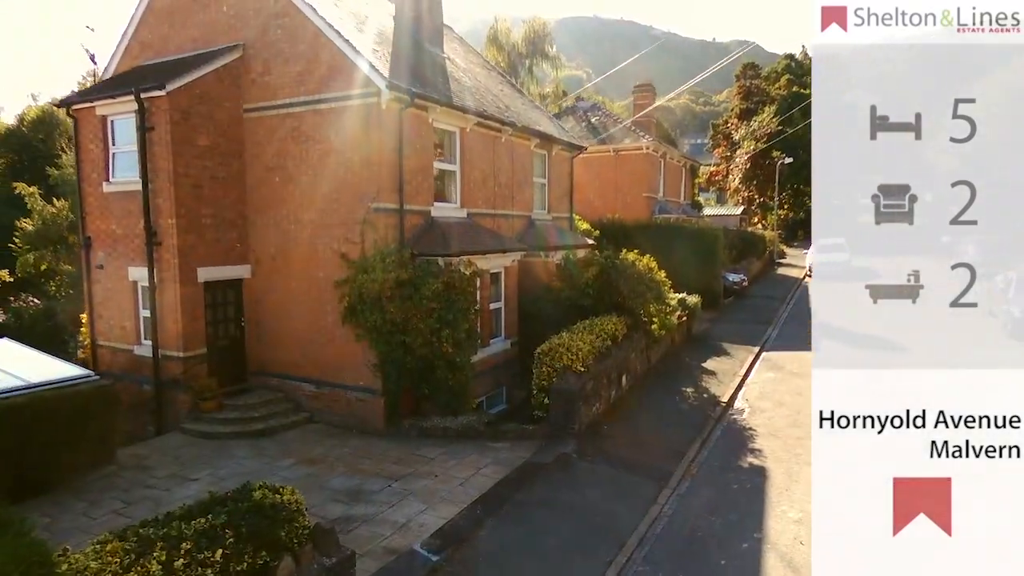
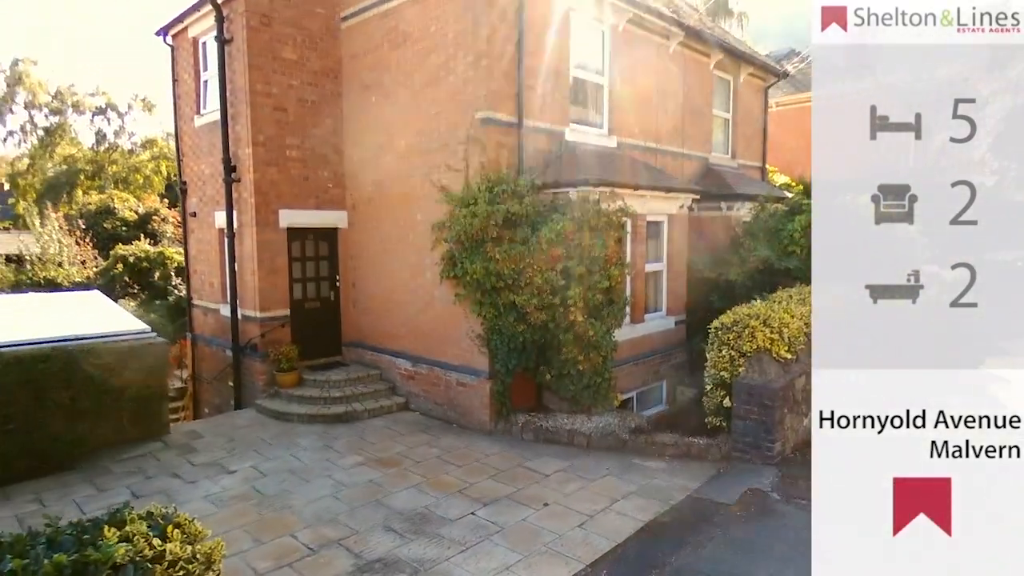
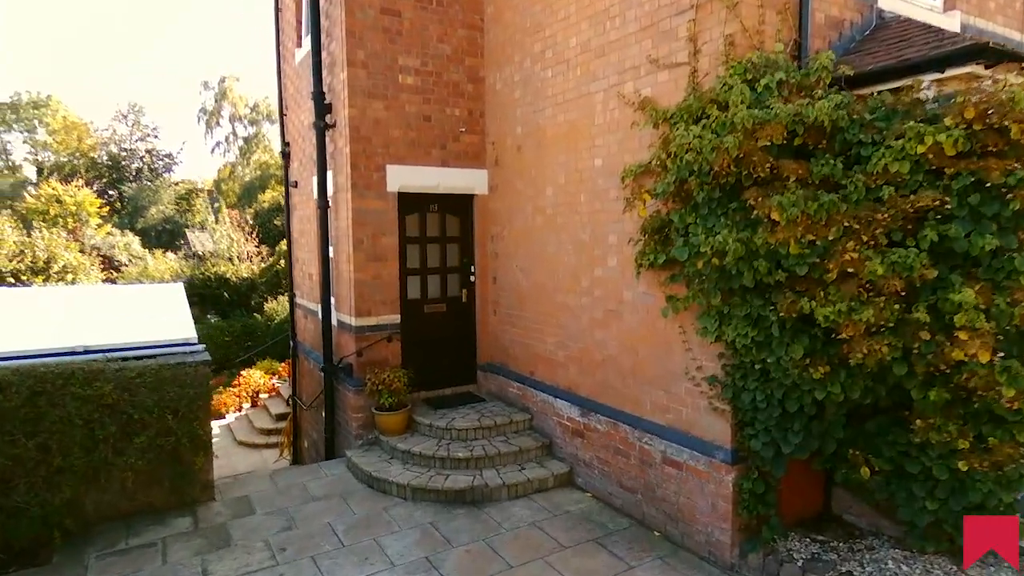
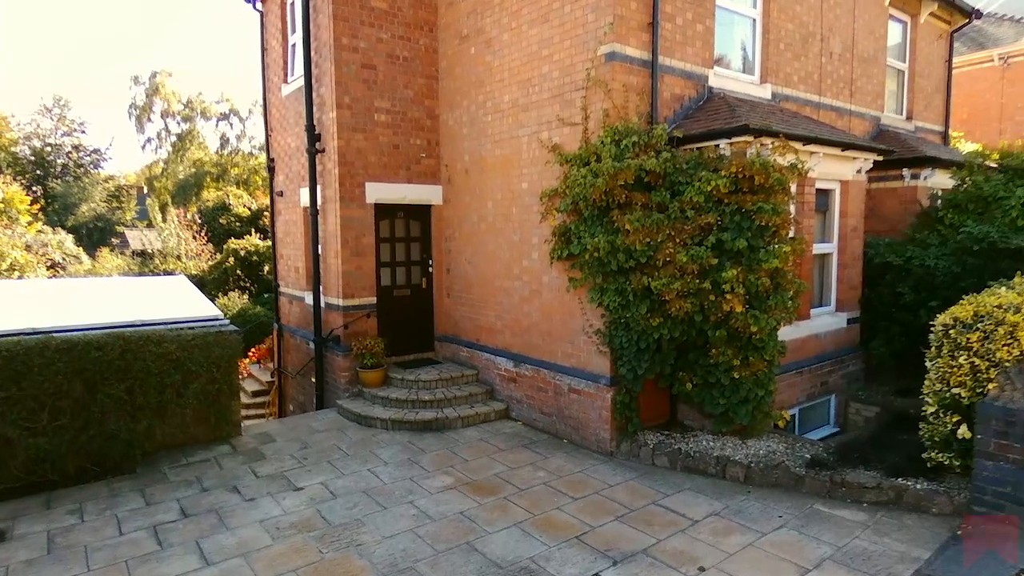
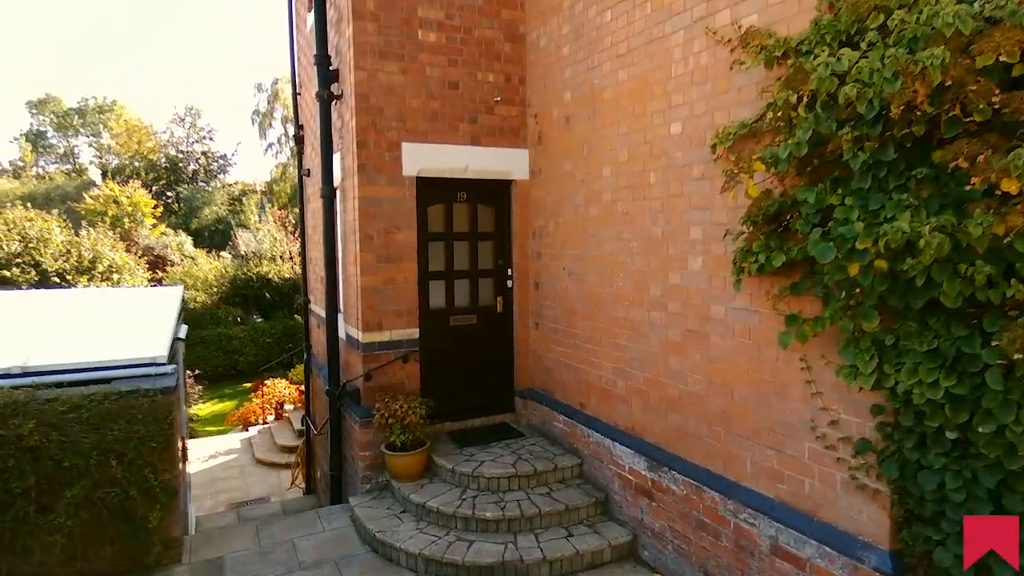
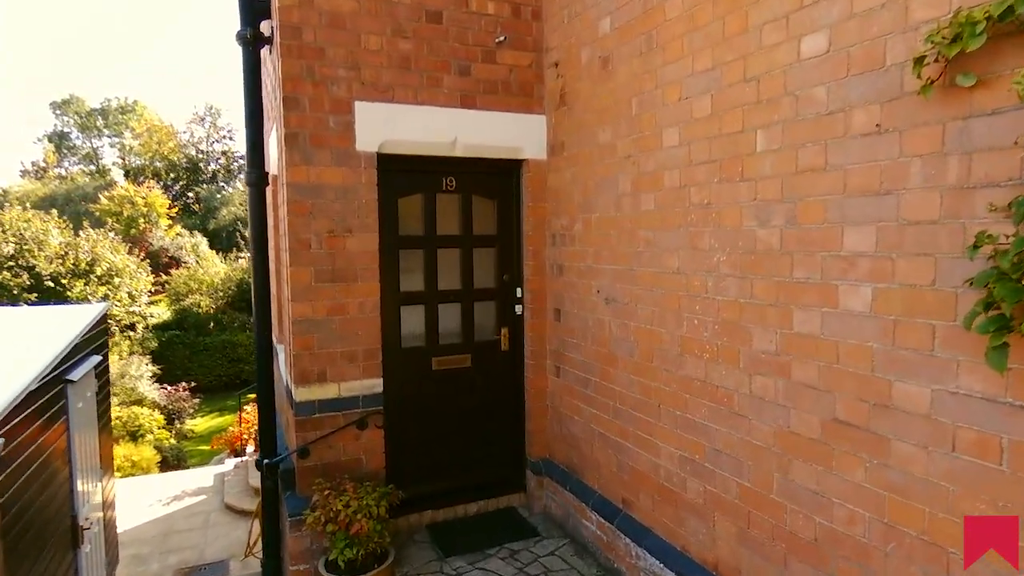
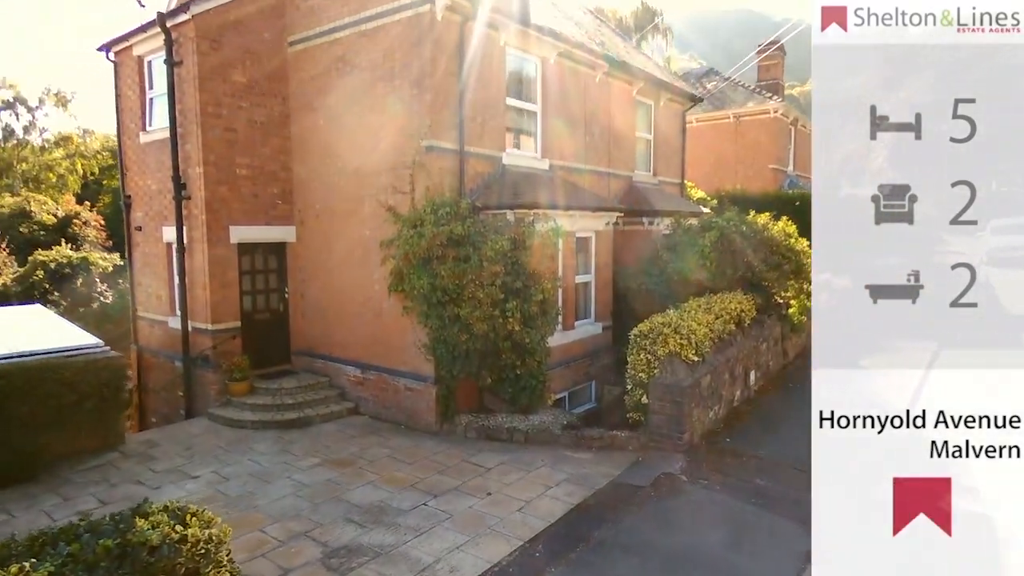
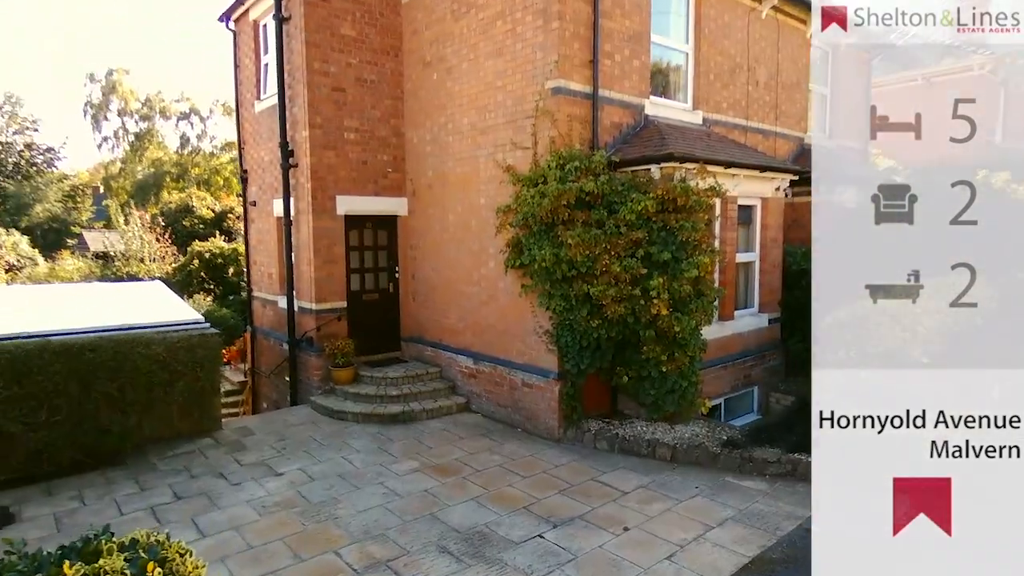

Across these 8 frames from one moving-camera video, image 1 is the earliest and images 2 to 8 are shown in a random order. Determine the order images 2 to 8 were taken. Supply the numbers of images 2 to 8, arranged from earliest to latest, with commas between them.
7, 2, 8, 4, 3, 5, 6
